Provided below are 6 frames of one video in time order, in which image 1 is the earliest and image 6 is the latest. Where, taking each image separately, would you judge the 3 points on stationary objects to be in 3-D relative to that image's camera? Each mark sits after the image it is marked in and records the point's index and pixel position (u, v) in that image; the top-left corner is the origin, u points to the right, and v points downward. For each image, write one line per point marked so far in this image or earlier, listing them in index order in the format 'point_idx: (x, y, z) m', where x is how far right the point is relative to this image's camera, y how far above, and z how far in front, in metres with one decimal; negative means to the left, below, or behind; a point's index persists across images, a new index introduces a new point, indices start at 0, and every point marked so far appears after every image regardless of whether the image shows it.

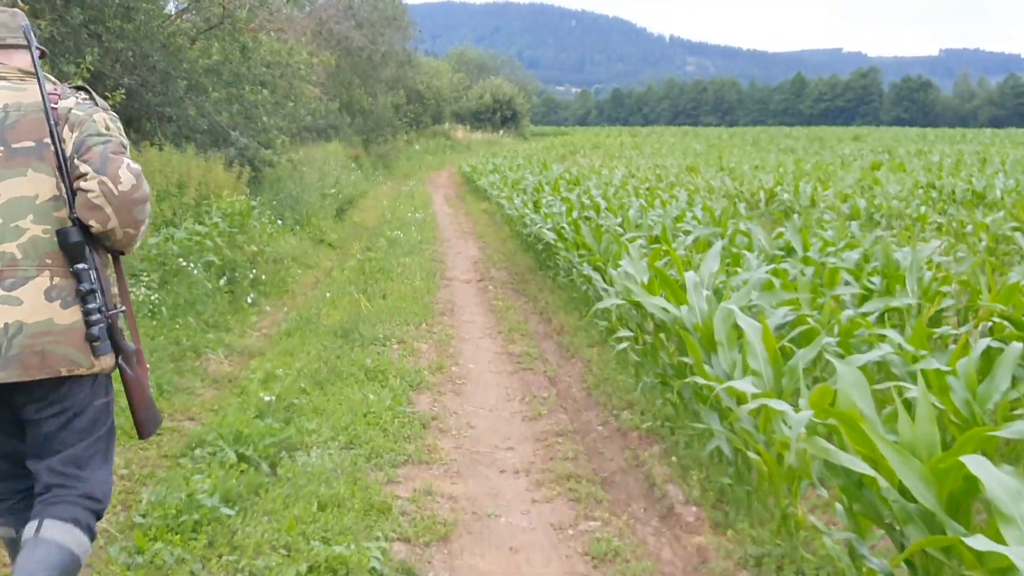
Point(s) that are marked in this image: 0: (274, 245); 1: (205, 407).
0: (-2.3, +0.4, +9.6) m
1: (-1.5, -0.6, +4.9) m
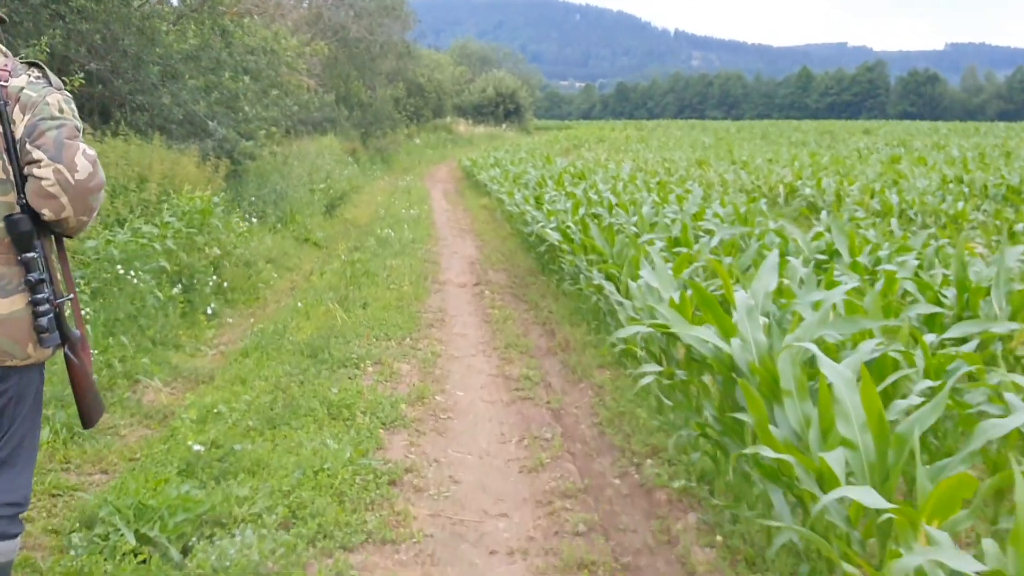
0: (-2.3, +0.4, +8.7) m
1: (-1.5, -0.7, +3.9) m
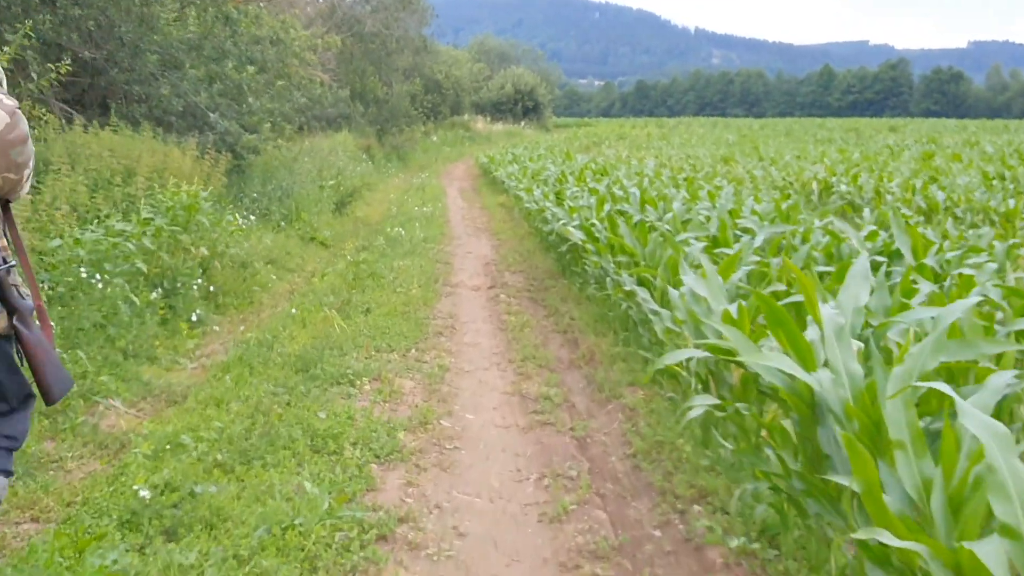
0: (-2.1, +0.3, +8.0) m
1: (-1.5, -0.7, +3.3) m
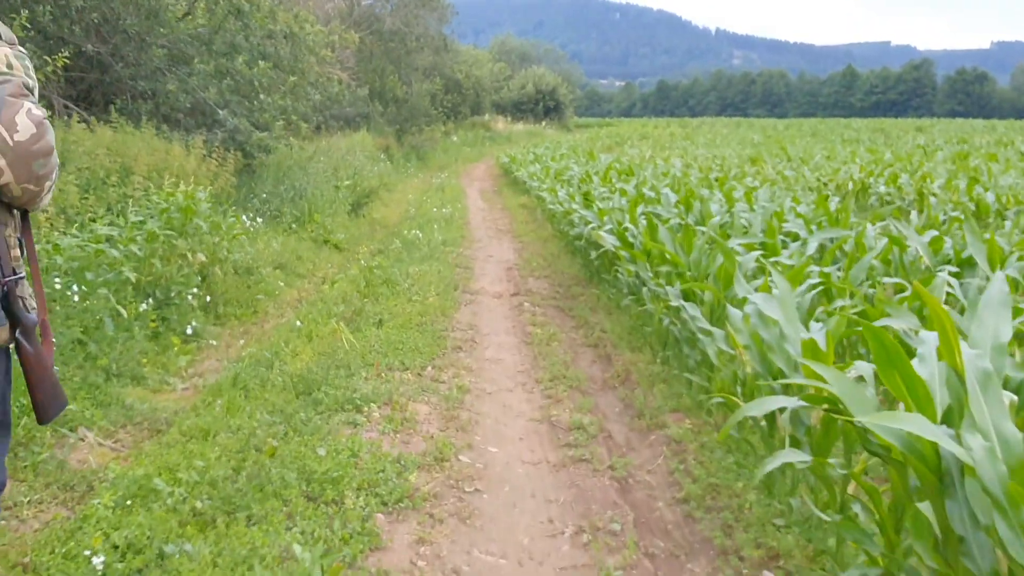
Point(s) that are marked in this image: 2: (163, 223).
0: (-2.0, +0.3, +7.5) m
1: (-1.4, -0.7, +2.7) m
2: (-2.0, +0.4, +5.7) m
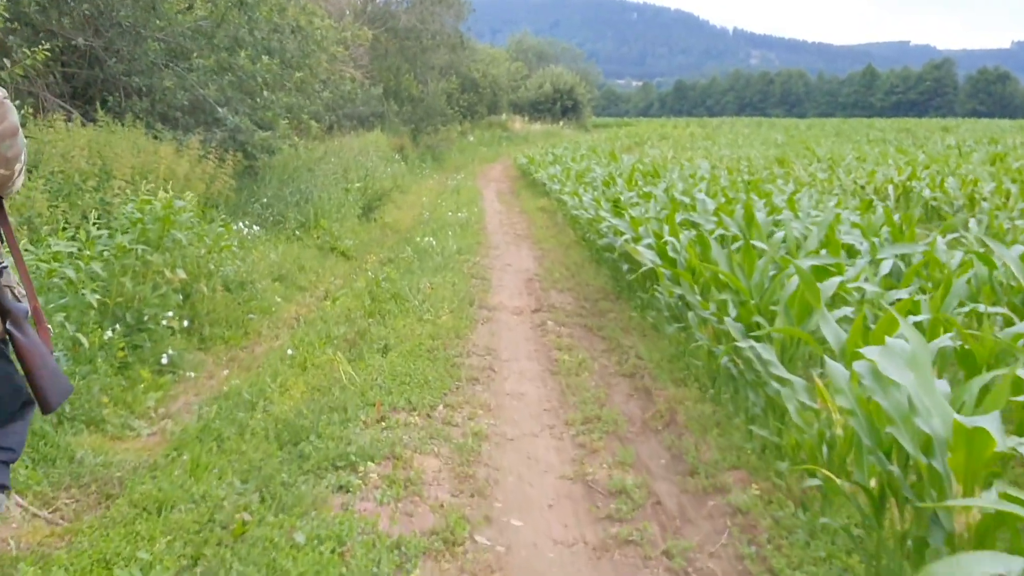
0: (-1.8, +0.2, +6.8) m
1: (-1.3, -0.8, +2.0) m
2: (-1.9, +0.3, +5.0) m
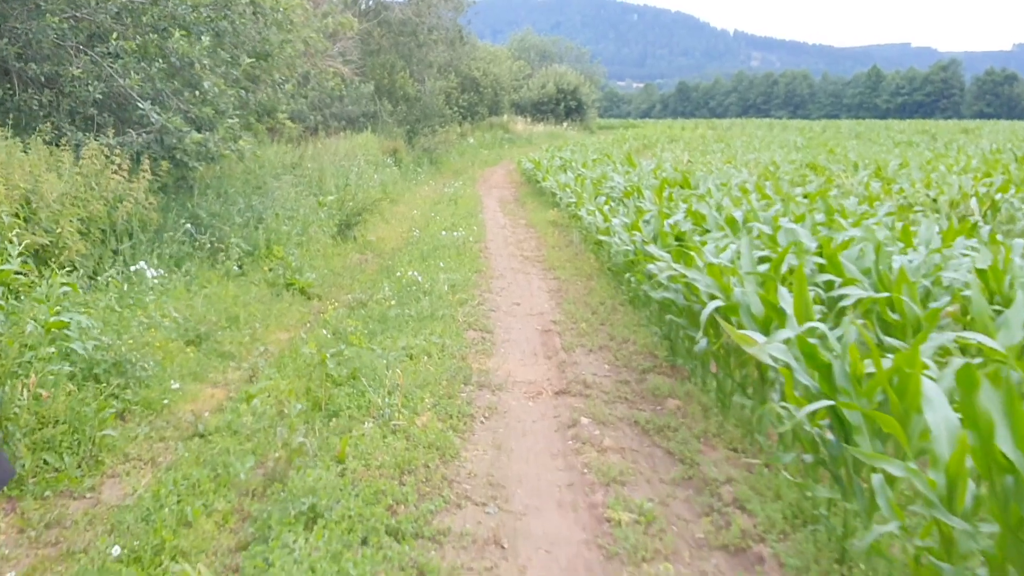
0: (-1.8, -0.2, +4.6) m
1: (-1.2, -1.2, -0.2) m
2: (-1.8, -0.1, +2.8) m
